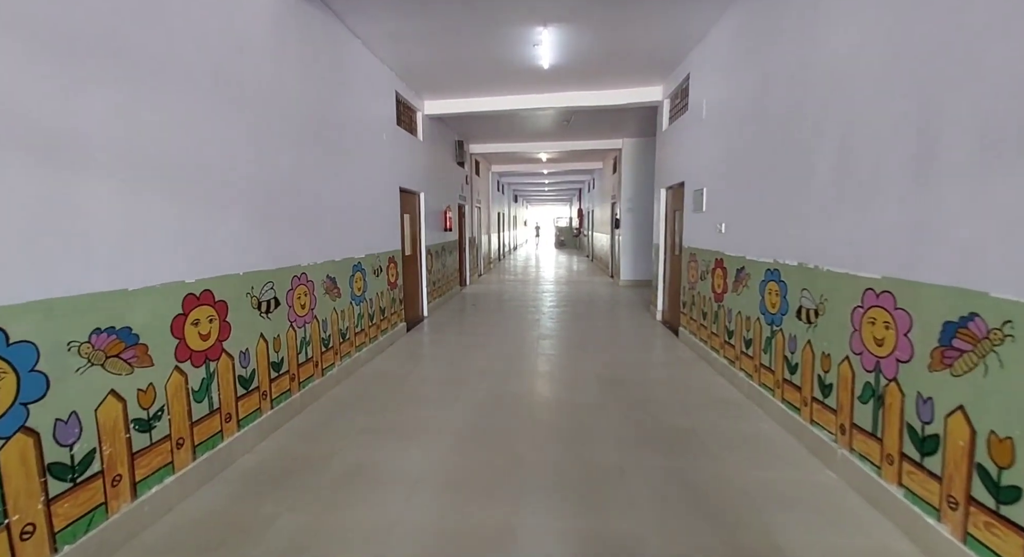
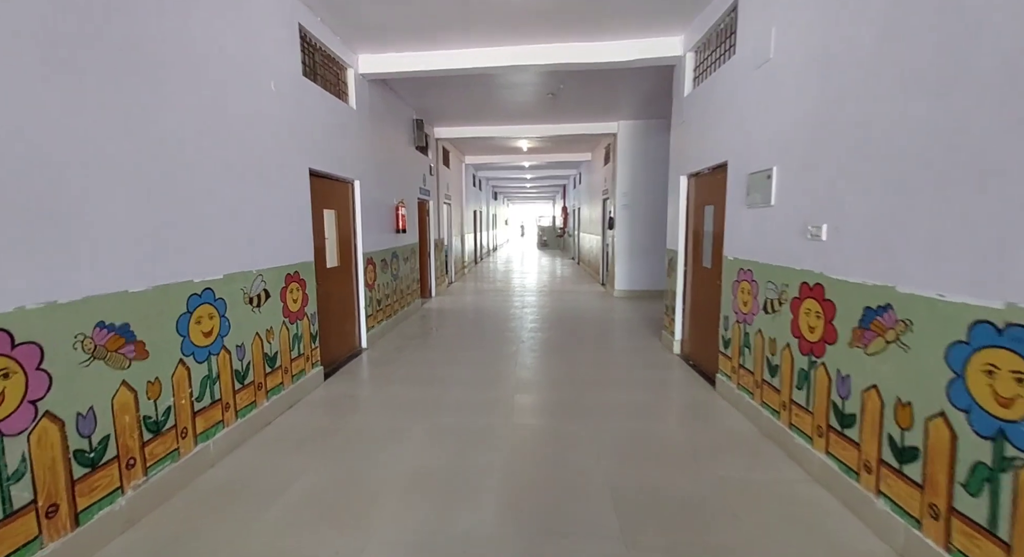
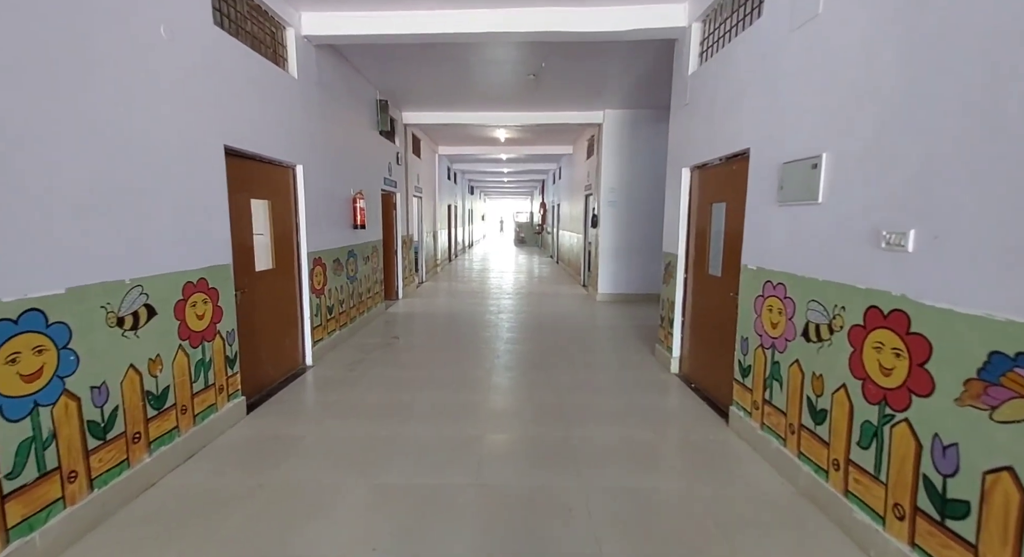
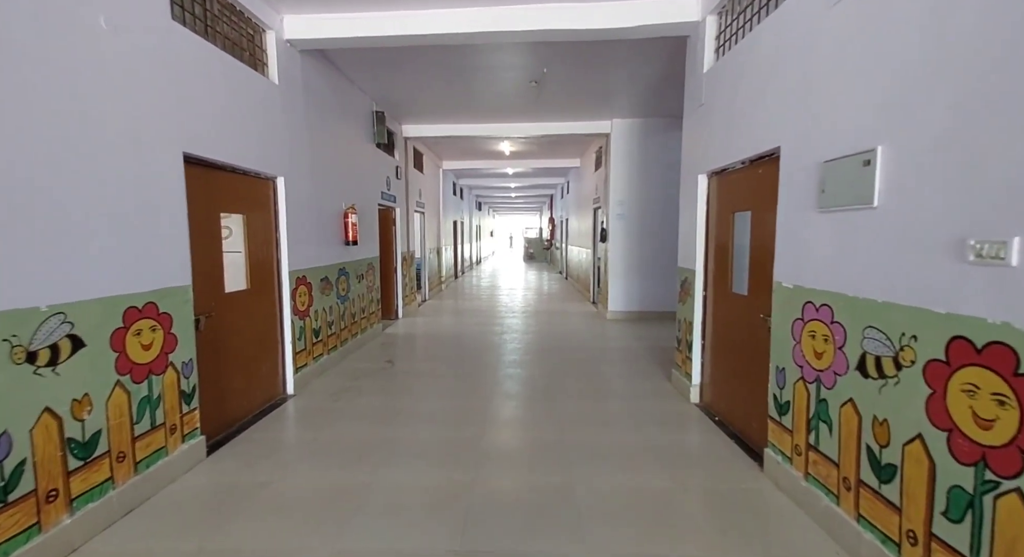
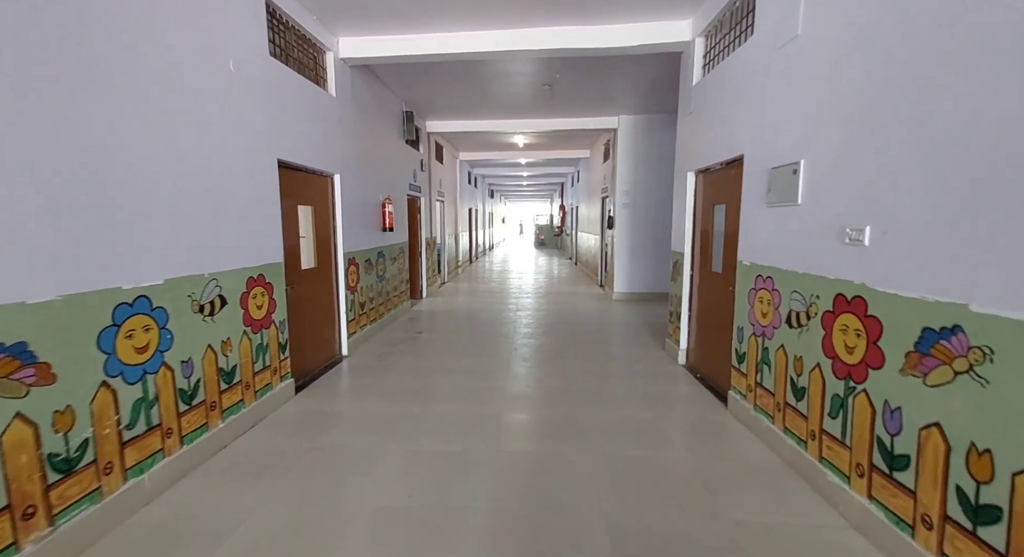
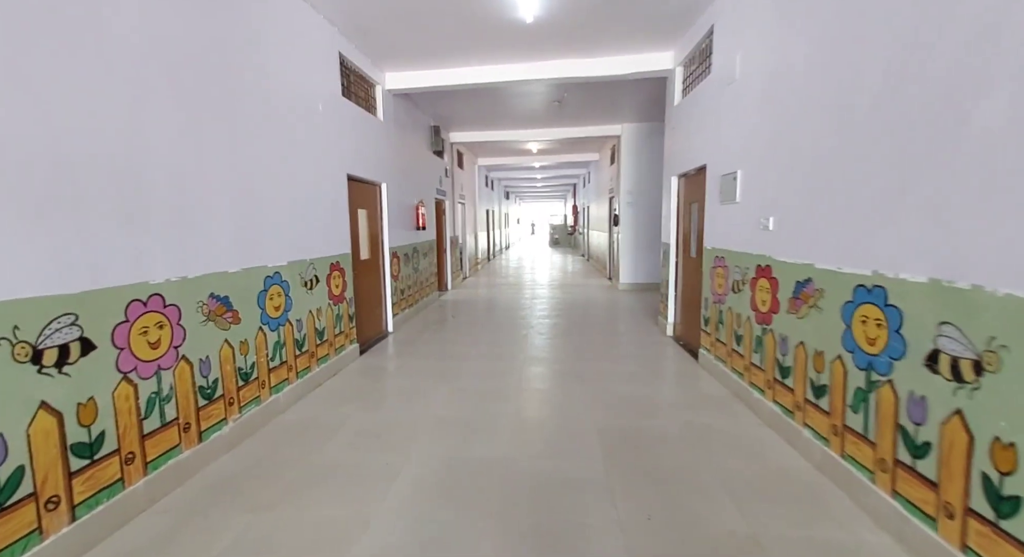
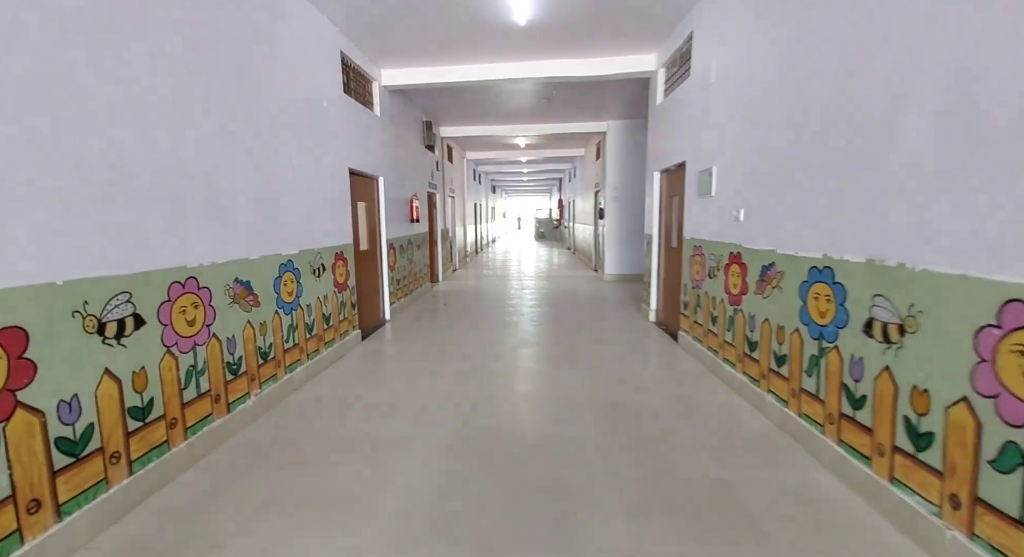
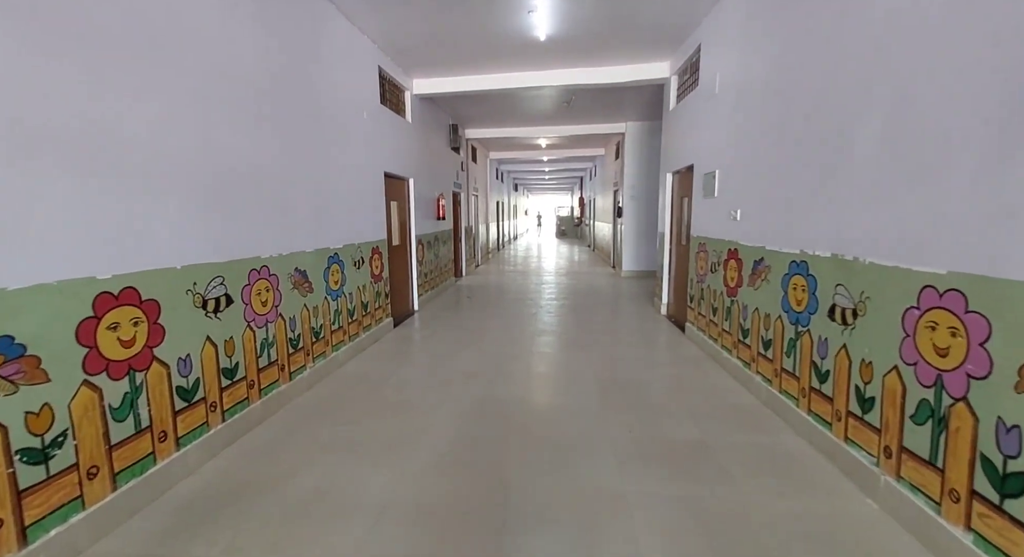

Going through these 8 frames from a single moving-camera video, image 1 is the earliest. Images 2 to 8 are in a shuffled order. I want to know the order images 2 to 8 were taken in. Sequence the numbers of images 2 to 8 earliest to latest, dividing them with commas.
8, 7, 6, 2, 5, 3, 4
